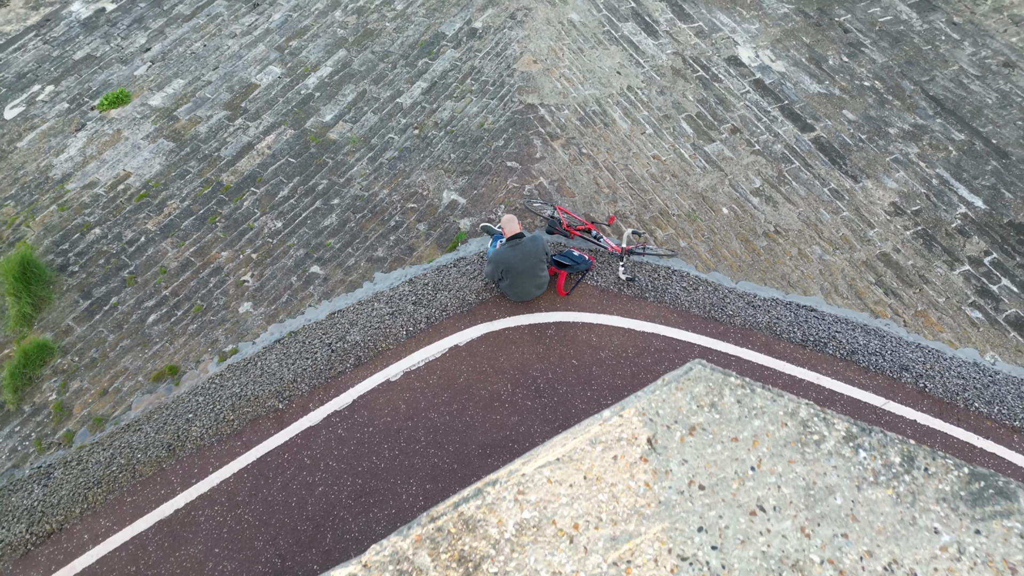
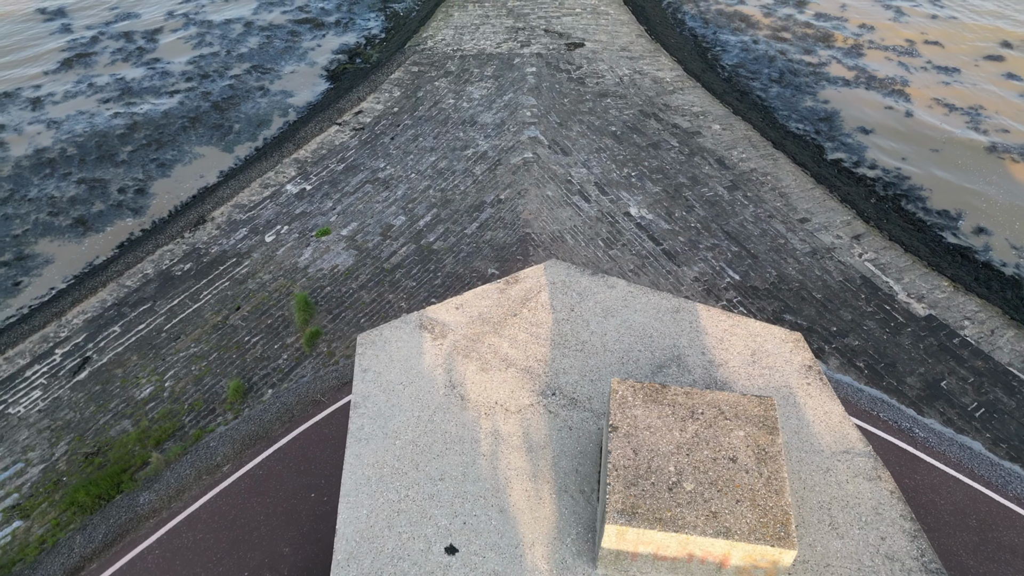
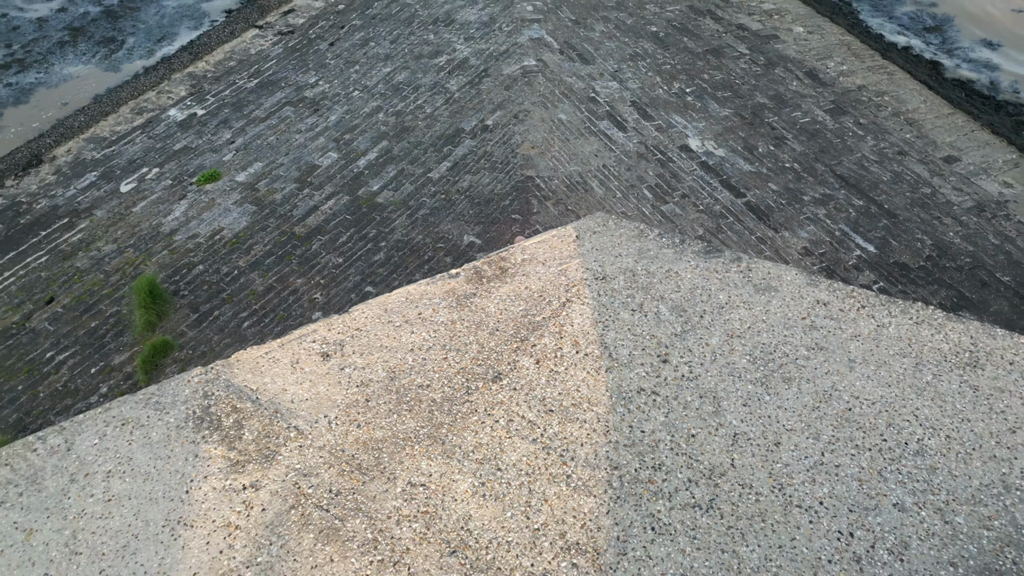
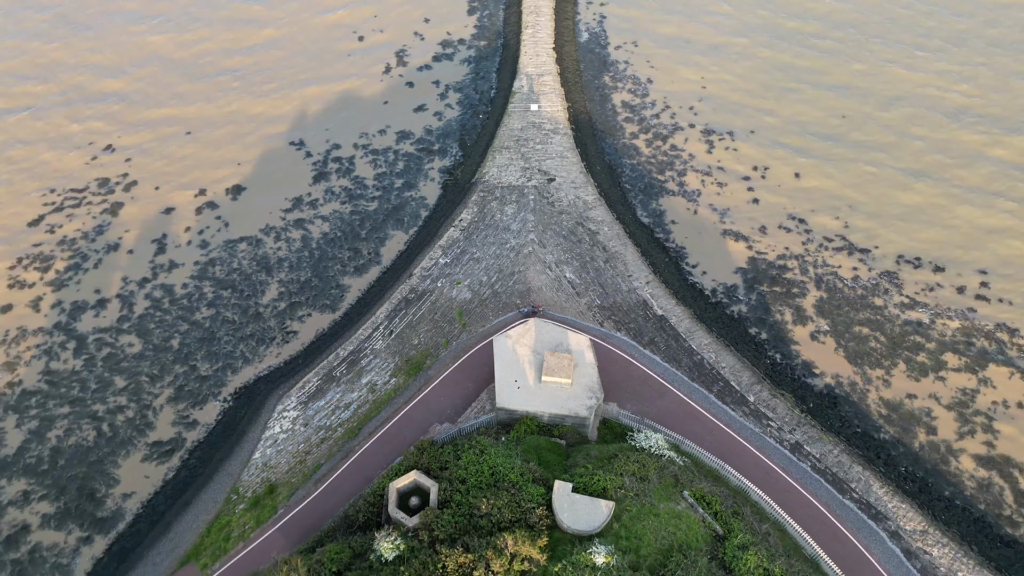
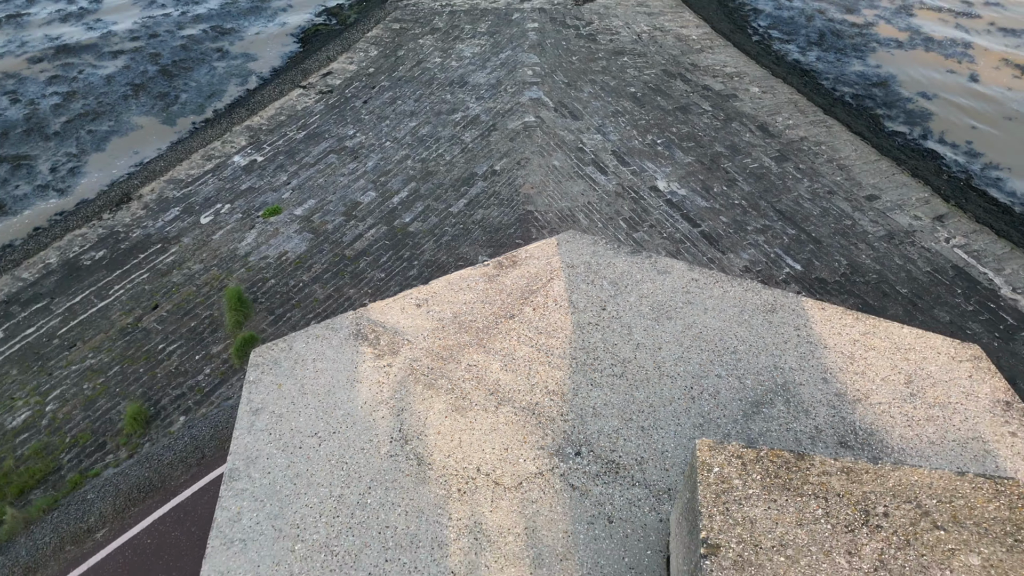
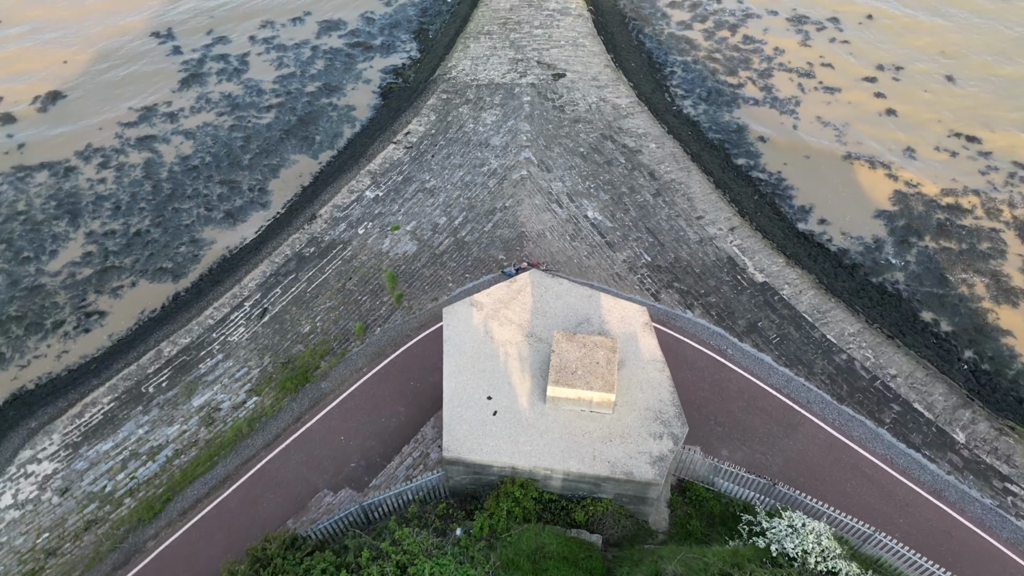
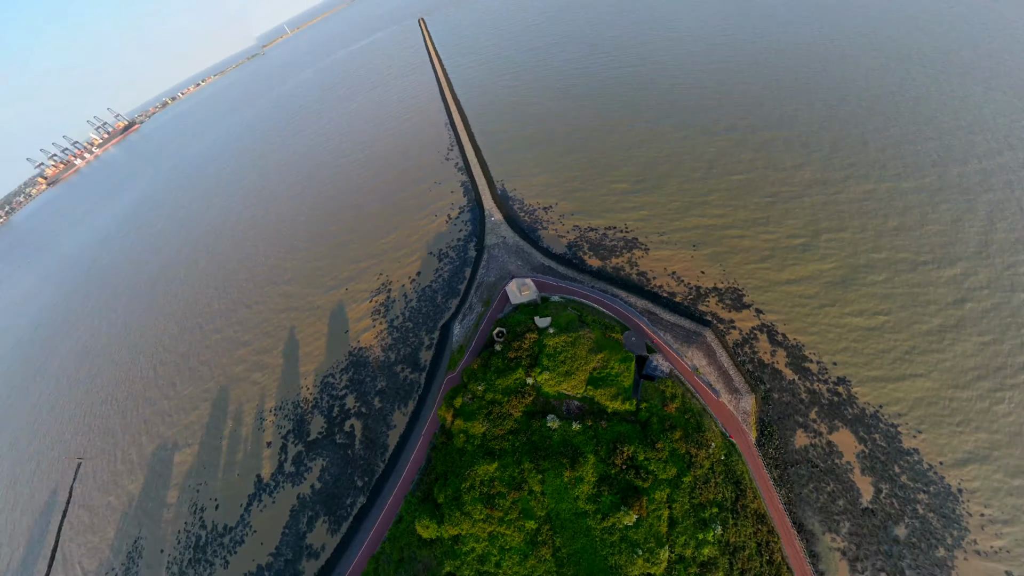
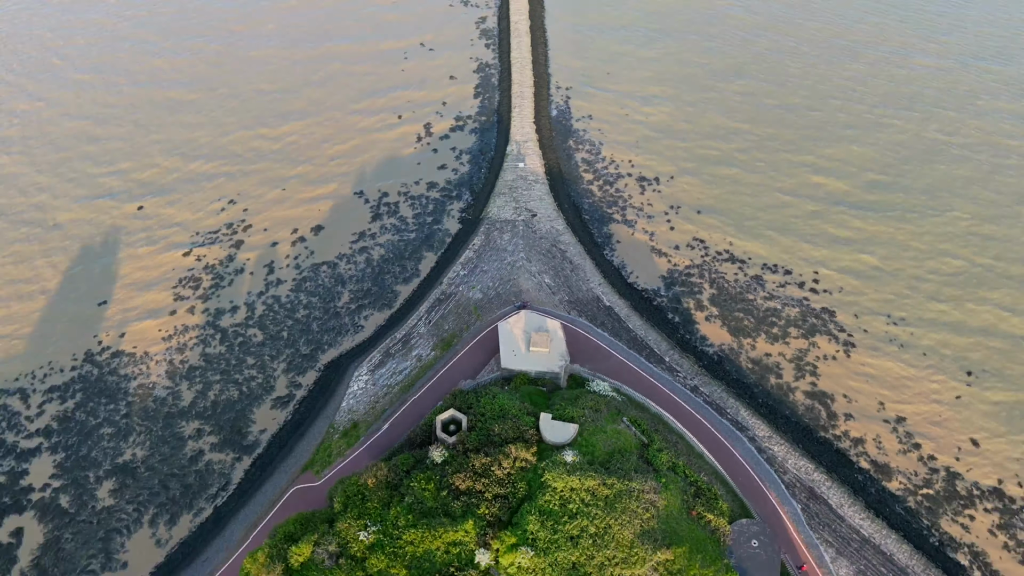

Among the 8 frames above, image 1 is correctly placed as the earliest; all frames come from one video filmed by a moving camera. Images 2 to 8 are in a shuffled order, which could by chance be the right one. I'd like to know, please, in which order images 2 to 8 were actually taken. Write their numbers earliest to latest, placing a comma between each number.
3, 5, 2, 6, 4, 8, 7
